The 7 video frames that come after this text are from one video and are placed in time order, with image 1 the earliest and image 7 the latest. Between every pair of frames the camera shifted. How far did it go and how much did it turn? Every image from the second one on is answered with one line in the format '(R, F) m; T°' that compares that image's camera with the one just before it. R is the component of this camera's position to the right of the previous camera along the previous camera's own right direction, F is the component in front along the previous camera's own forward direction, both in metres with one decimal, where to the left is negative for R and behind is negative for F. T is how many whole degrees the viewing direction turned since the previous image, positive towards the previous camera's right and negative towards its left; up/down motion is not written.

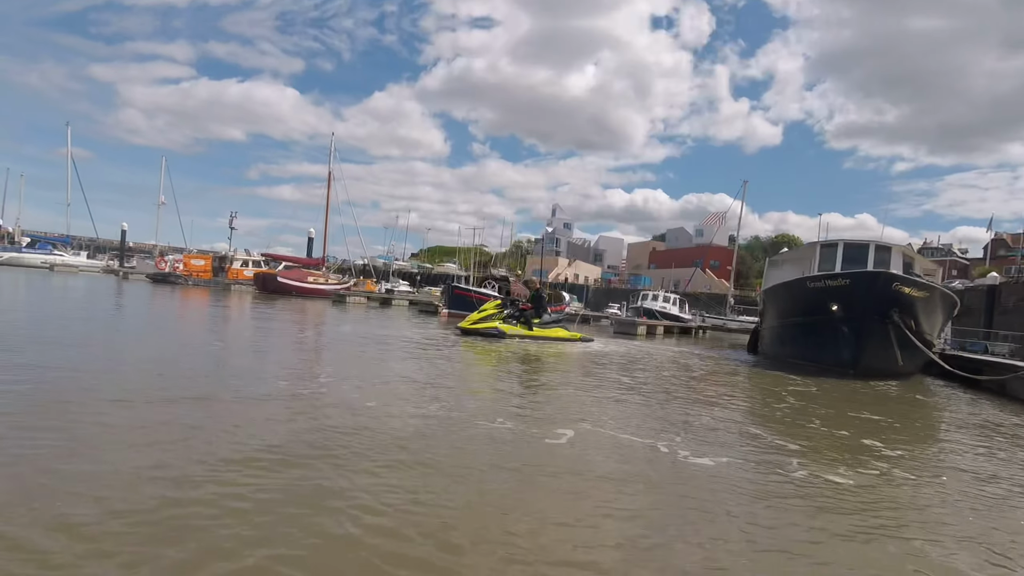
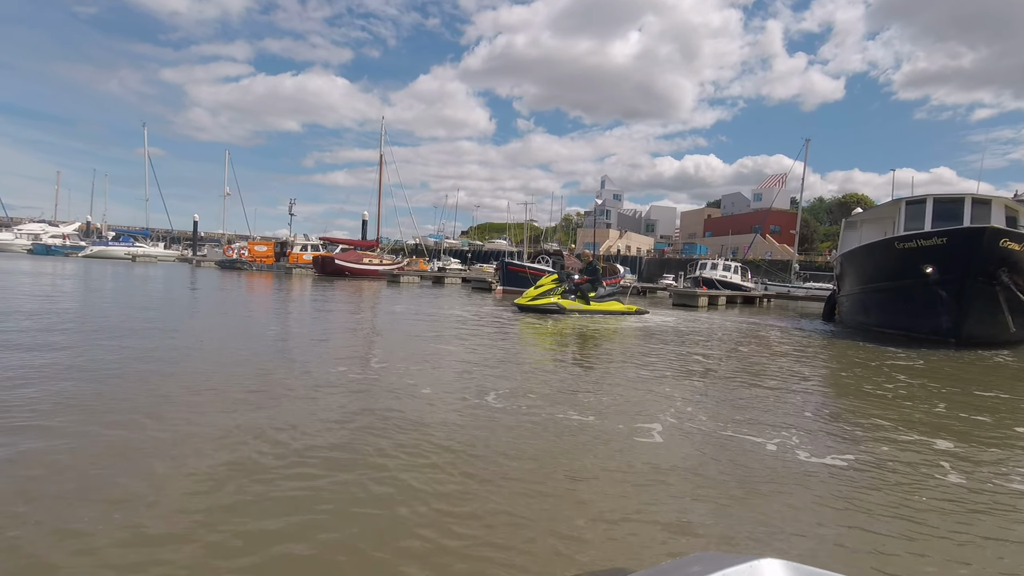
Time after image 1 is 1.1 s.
(-0.1, +0.3) m; -5°
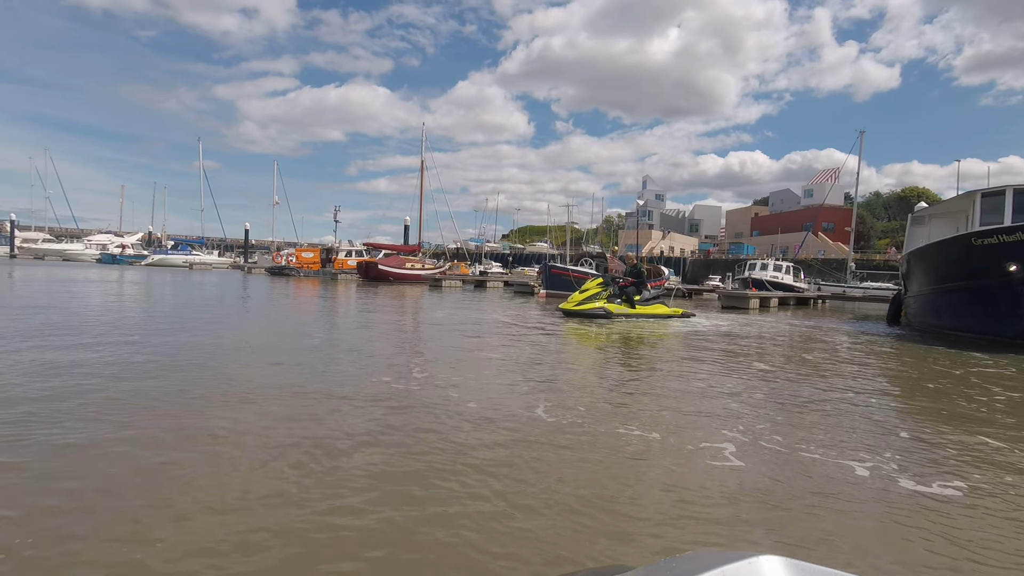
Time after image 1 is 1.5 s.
(-0.1, +0.1) m; -4°
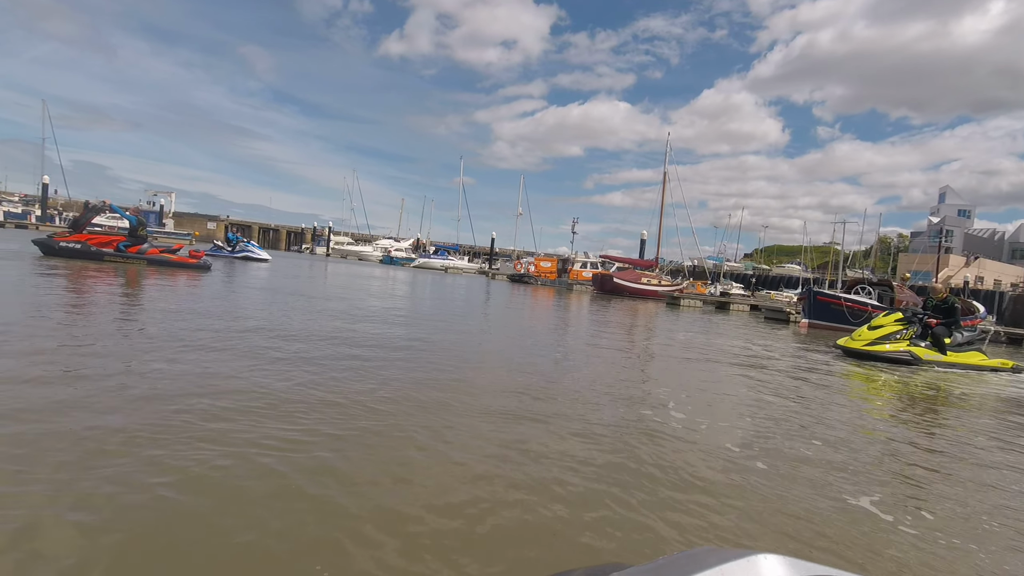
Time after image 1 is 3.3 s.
(-0.6, +0.9) m; -23°
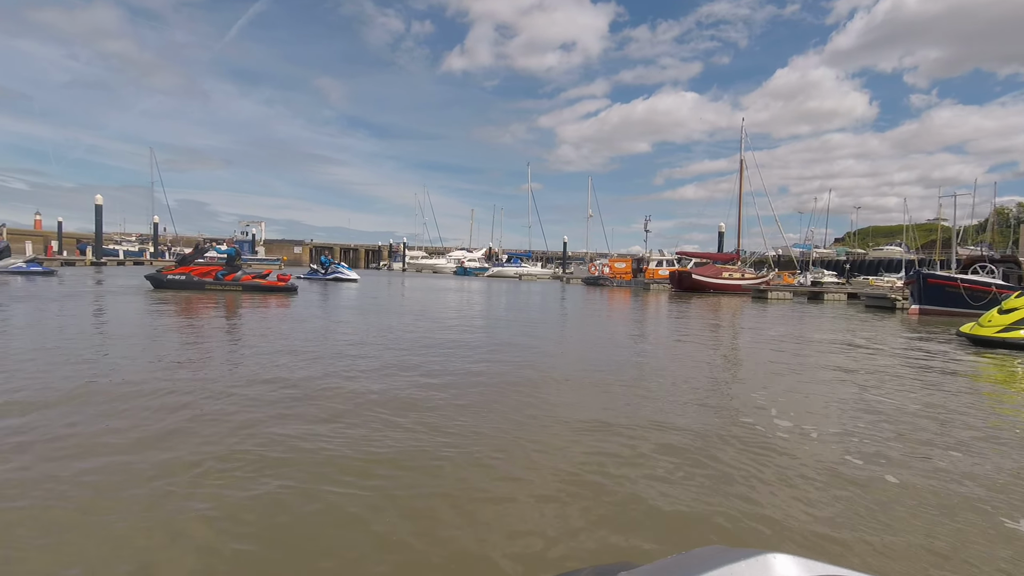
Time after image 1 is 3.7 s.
(0.0, +0.3) m; -8°
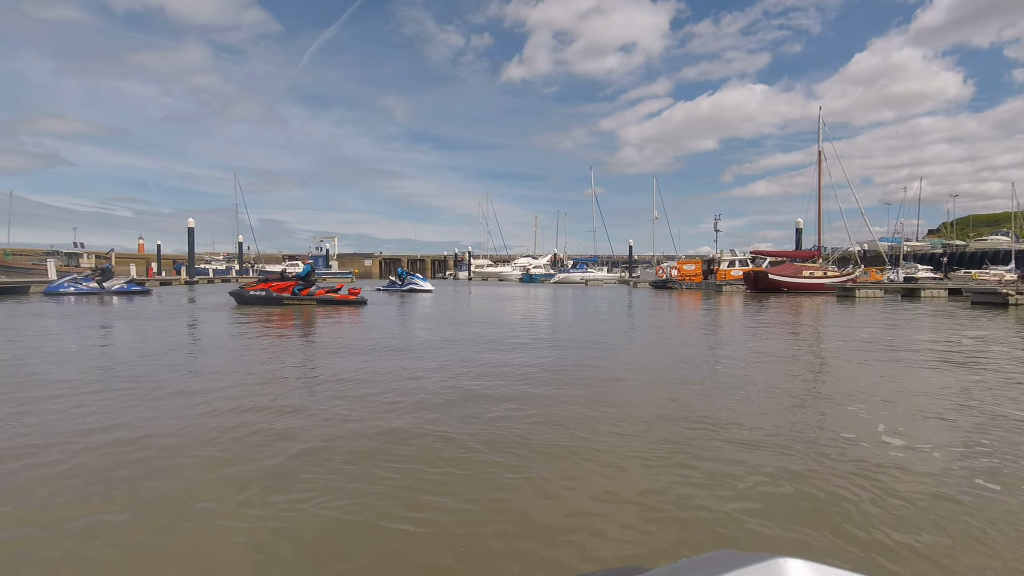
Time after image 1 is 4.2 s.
(0.0, +0.3) m; -7°
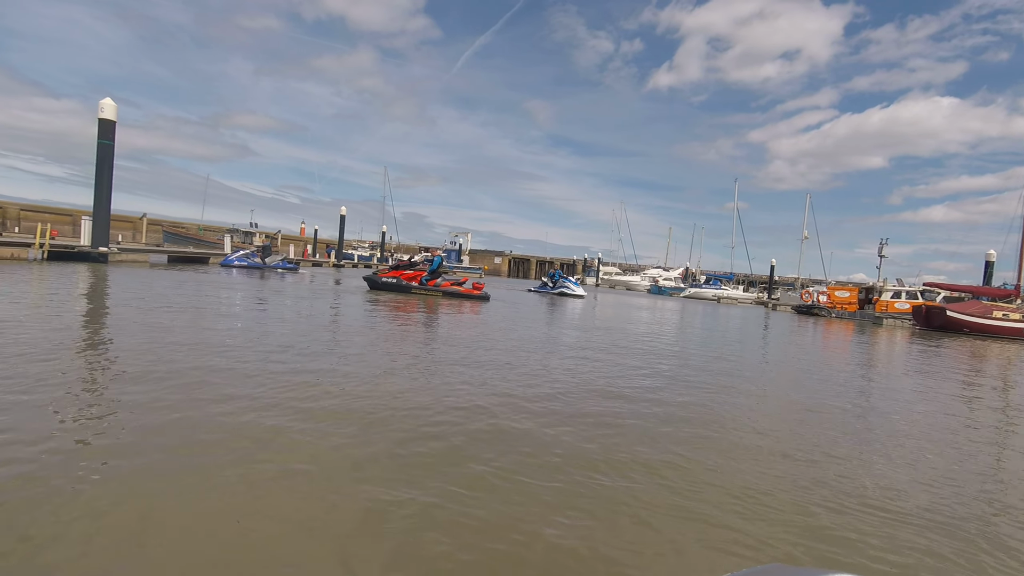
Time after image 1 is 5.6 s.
(+0.2, +0.8) m; -13°
